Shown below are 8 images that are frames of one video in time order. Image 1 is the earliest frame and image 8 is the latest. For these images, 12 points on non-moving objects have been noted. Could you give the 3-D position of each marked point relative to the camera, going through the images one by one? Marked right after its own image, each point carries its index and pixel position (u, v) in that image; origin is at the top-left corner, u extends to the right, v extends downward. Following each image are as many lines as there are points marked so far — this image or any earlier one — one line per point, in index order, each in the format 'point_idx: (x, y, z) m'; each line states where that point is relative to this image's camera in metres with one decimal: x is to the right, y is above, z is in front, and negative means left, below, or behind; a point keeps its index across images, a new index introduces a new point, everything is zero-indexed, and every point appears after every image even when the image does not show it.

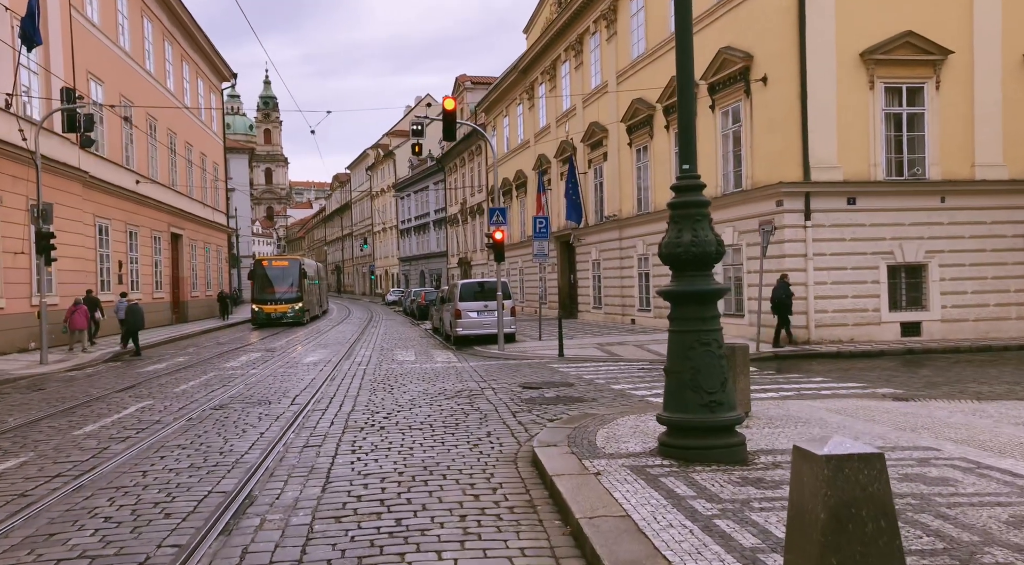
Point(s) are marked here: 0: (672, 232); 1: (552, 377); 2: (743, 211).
0: (+1.3, +0.4, +6.3) m
1: (+0.7, -1.7, +13.6) m
2: (+6.1, +1.9, +20.1) m
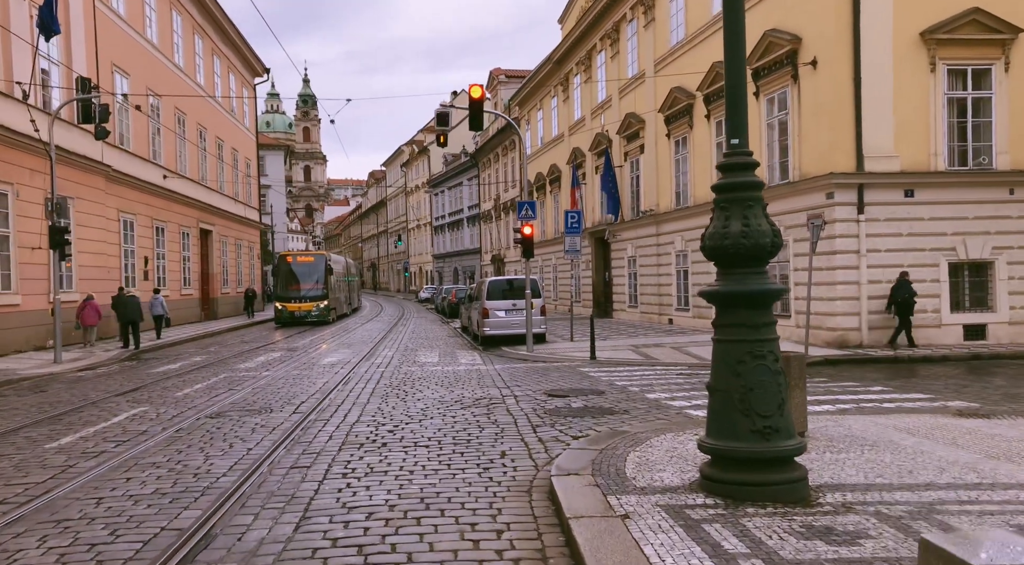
0: (+1.4, +0.4, +5.2) m
1: (+1.2, -1.6, +12.5) m
2: (+6.8, +1.9, +18.8) m
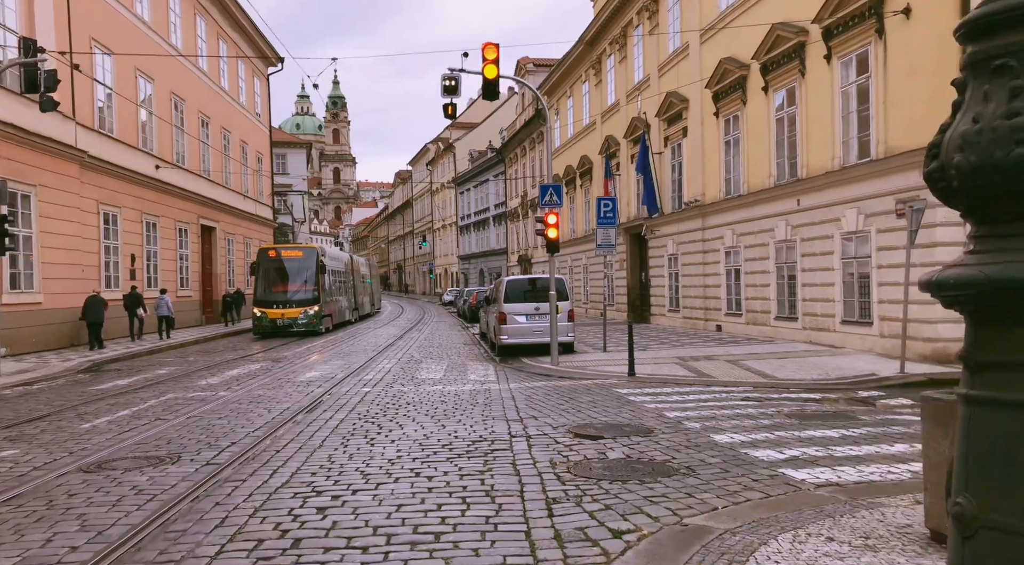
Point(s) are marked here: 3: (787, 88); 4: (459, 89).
0: (+1.3, +0.5, +2.1) m
1: (+1.4, -1.6, +9.4) m
2: (+7.3, +1.9, +15.5) m
3: (+6.7, +4.8, +18.9) m
4: (-1.1, +4.0, +15.8) m
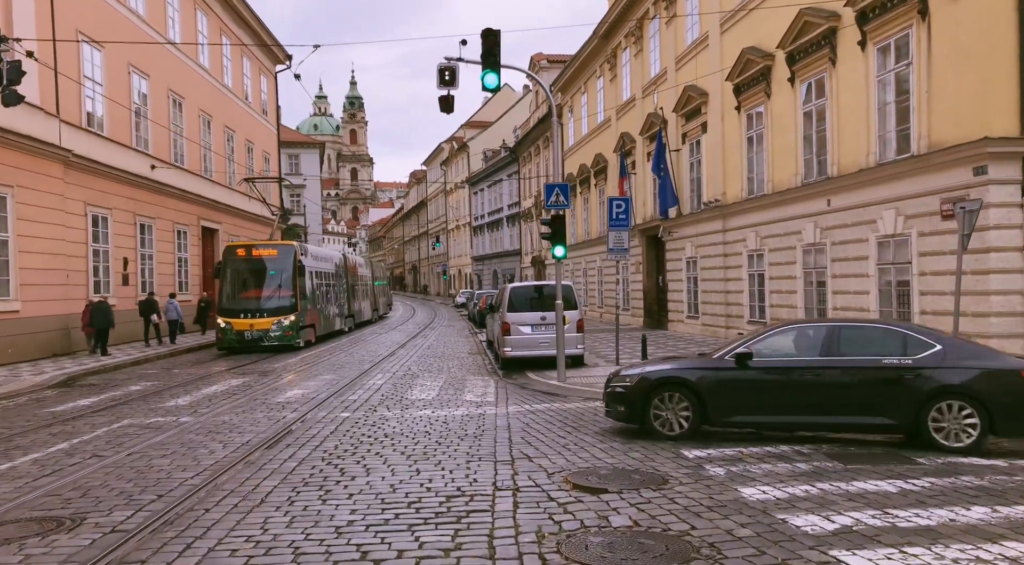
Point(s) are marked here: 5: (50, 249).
0: (+1.0, +0.3, +0.8) m
1: (+1.3, -1.8, +8.0) m
2: (+7.3, +1.8, +13.9) m
3: (+6.8, +4.6, +17.4) m
4: (-1.0, +3.8, +14.5) m
5: (-11.7, +0.9, +19.5) m
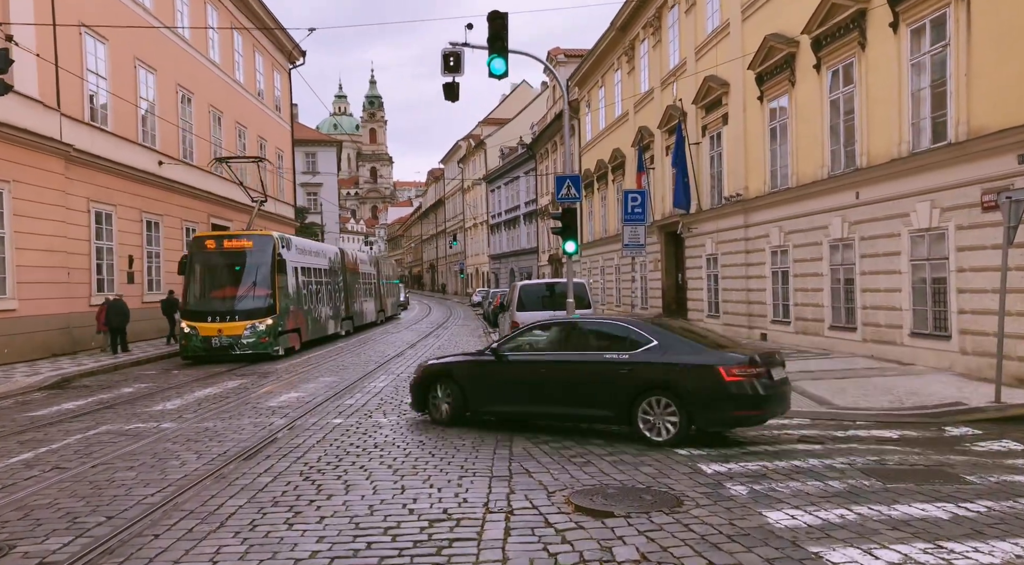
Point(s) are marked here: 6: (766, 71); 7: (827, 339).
0: (+0.8, +0.3, 0.0) m
1: (+1.3, -1.7, +7.2) m
2: (+7.5, +1.8, +13.0) m
3: (+7.0, +4.6, +16.4) m
4: (-0.9, +3.9, +13.7) m
5: (-11.4, +0.9, +19.0) m
6: (+6.5, +5.4, +19.6) m
7: (+7.0, -1.3, +17.1) m
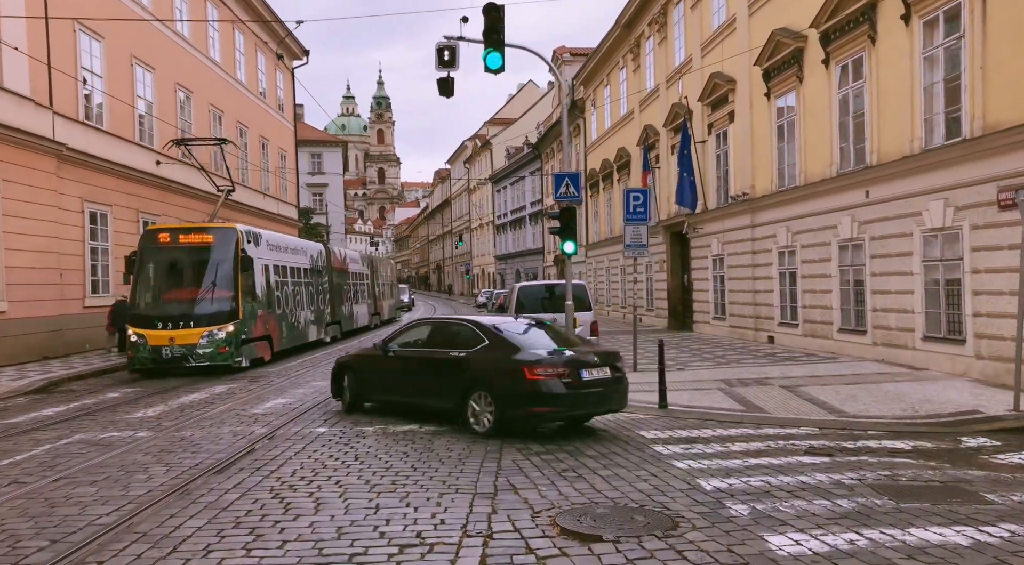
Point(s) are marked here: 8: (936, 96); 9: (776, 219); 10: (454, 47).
0: (+0.6, +0.3, -0.5) m
1: (+1.1, -1.8, +6.8) m
2: (+7.4, +1.8, +12.5) m
3: (+7.0, +4.6, +15.9) m
4: (-0.9, +3.8, +13.3) m
5: (-11.4, +0.9, +18.7) m
6: (+6.5, +5.3, +19.1) m
7: (+7.0, -1.3, +16.6) m
8: (+7.4, +3.2, +13.4) m
9: (+6.6, +1.6, +19.2) m
10: (-1.0, +4.0, +13.2) m
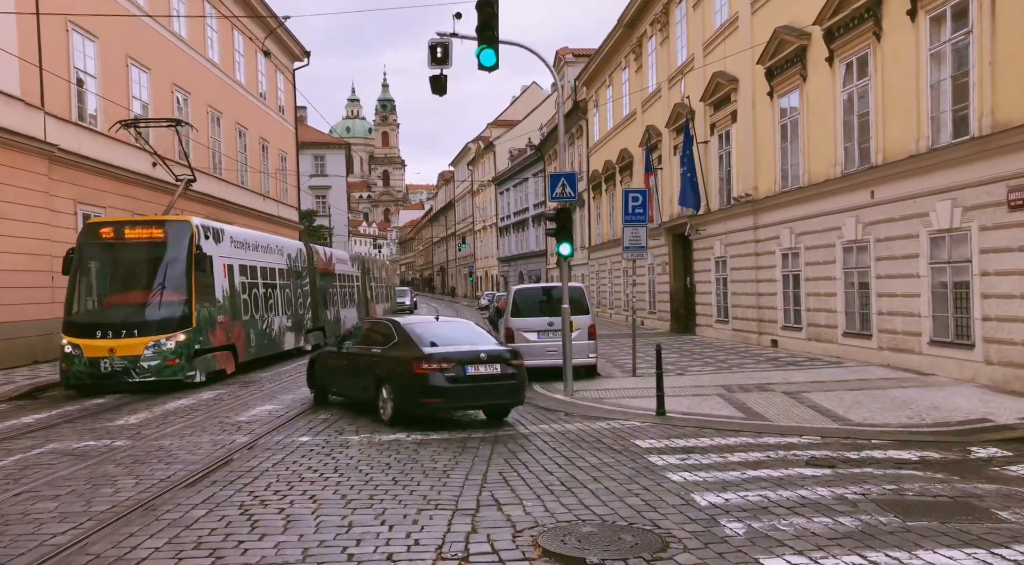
0: (+0.5, +0.3, -0.8) m
1: (+1.0, -1.8, +6.4) m
2: (+7.3, +1.7, +12.1) m
3: (+6.9, +4.6, +15.5) m
4: (-1.0, +3.8, +13.0) m
5: (-11.4, +0.8, +18.4) m
6: (+6.4, +5.3, +18.7) m
7: (+6.9, -1.3, +16.2) m
8: (+7.3, +3.2, +13.0) m
9: (+6.5, +1.5, +18.8) m
10: (-1.1, +4.0, +12.9) m
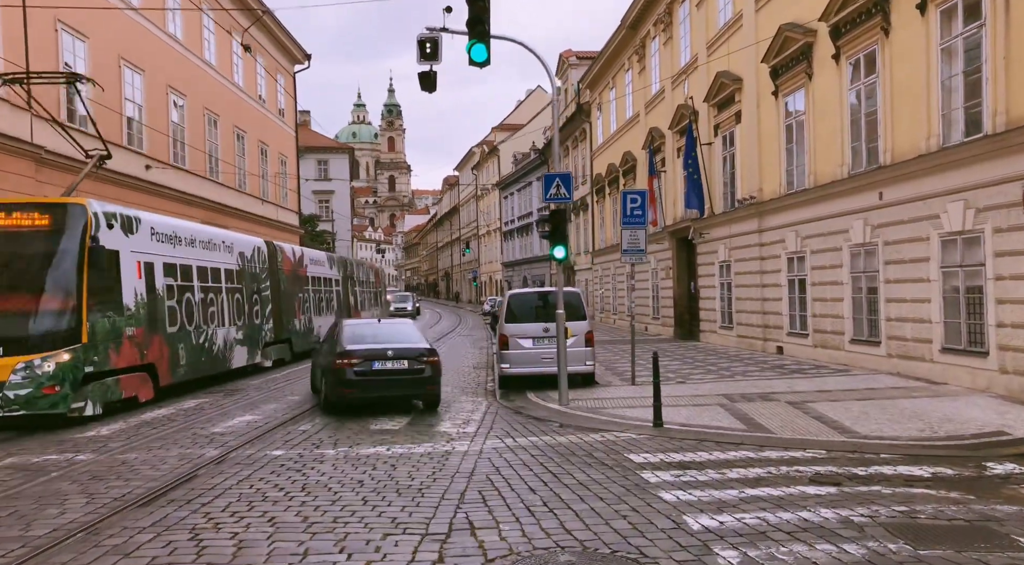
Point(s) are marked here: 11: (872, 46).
0: (+0.2, +0.3, -1.3) m
1: (+0.8, -1.8, +5.9) m
2: (+7.2, +1.7, +11.5) m
3: (+6.8, +4.5, +15.0) m
4: (-1.2, +3.7, +12.5) m
5: (-11.5, +0.7, +18.0) m
6: (+6.3, +5.1, +18.2) m
7: (+6.8, -1.4, +15.6) m
8: (+7.1, +3.1, +12.5) m
9: (+6.4, +1.4, +18.2) m
10: (-1.2, +3.9, +12.5) m
11: (+6.8, +4.5, +14.7) m
